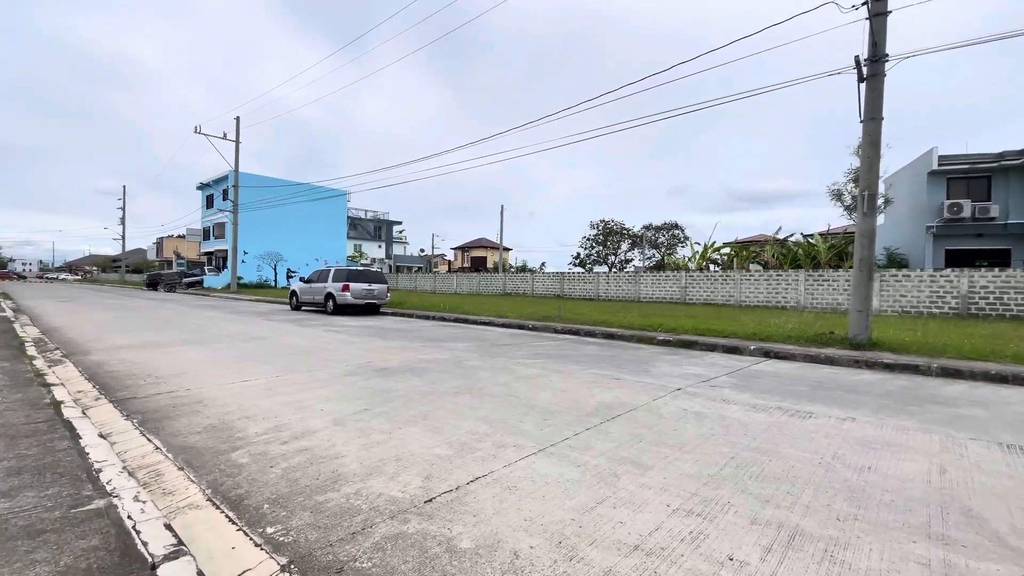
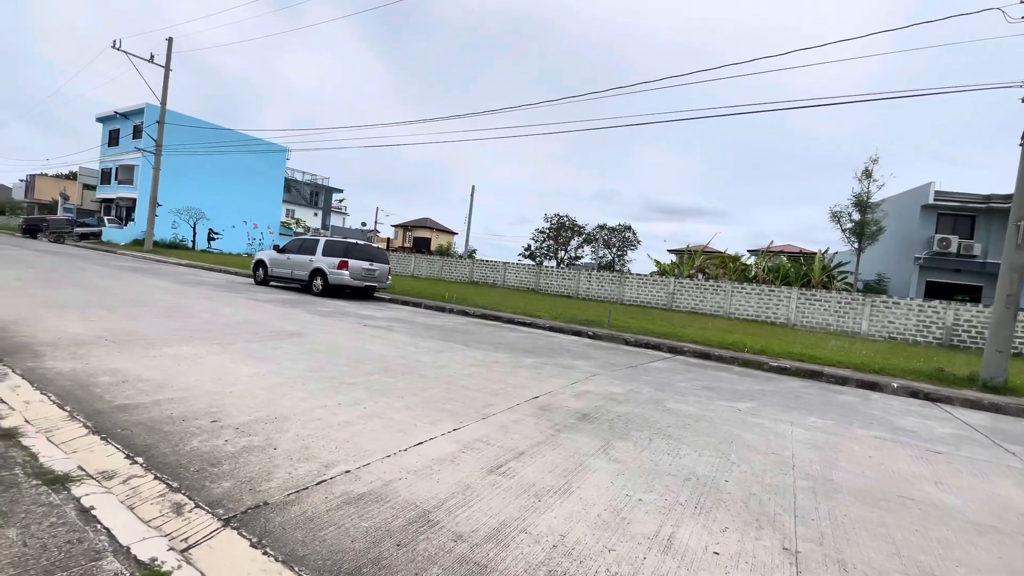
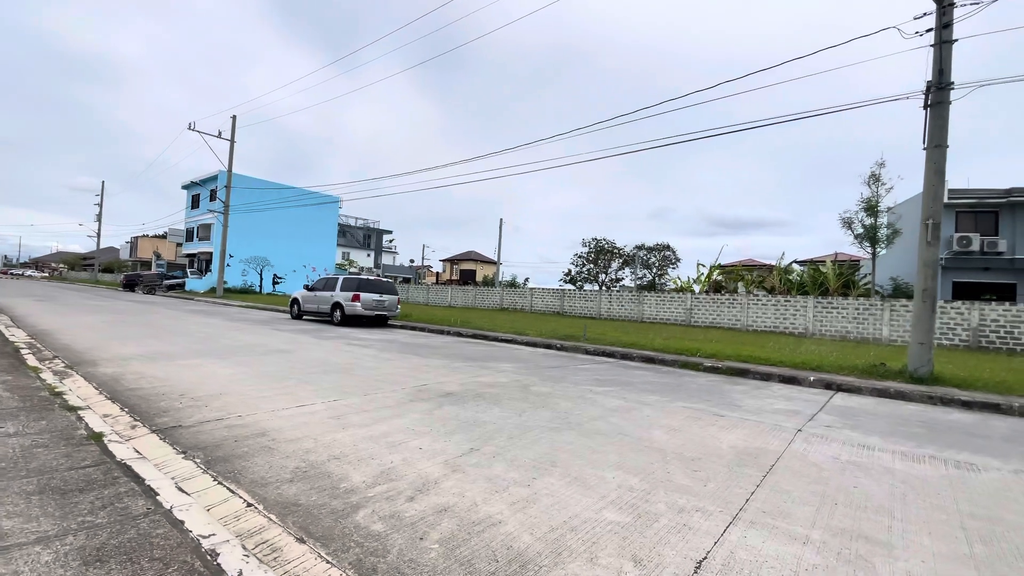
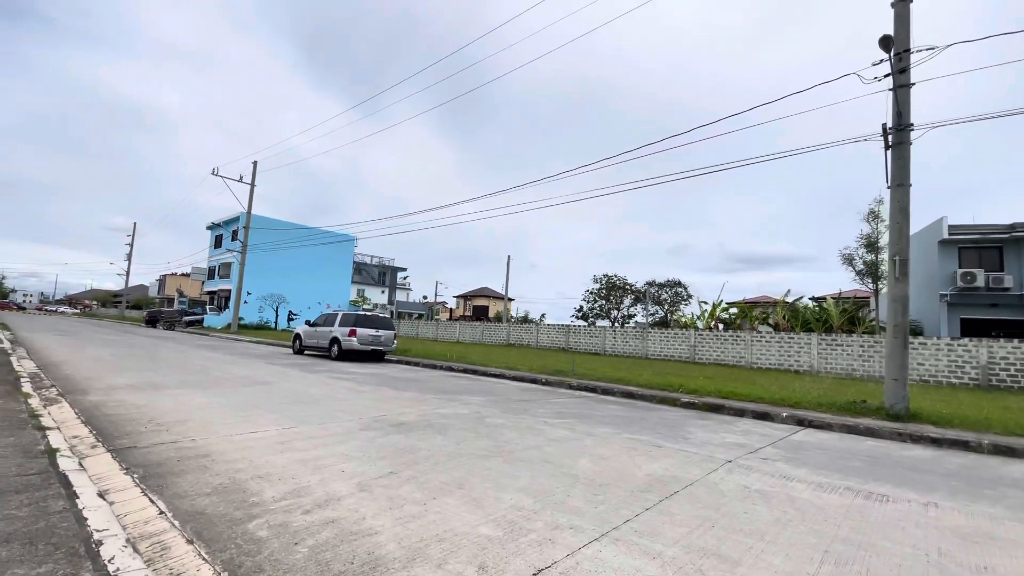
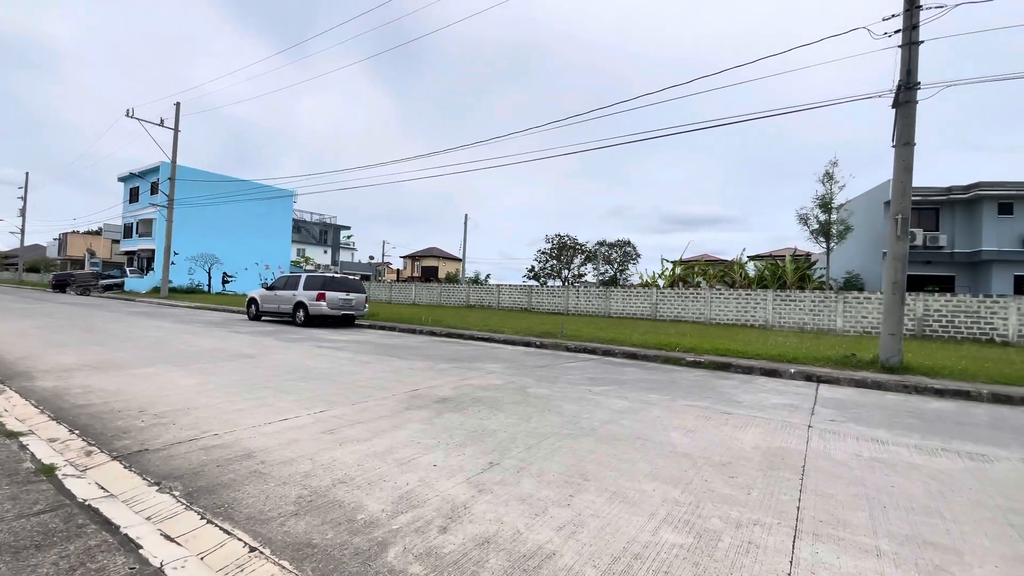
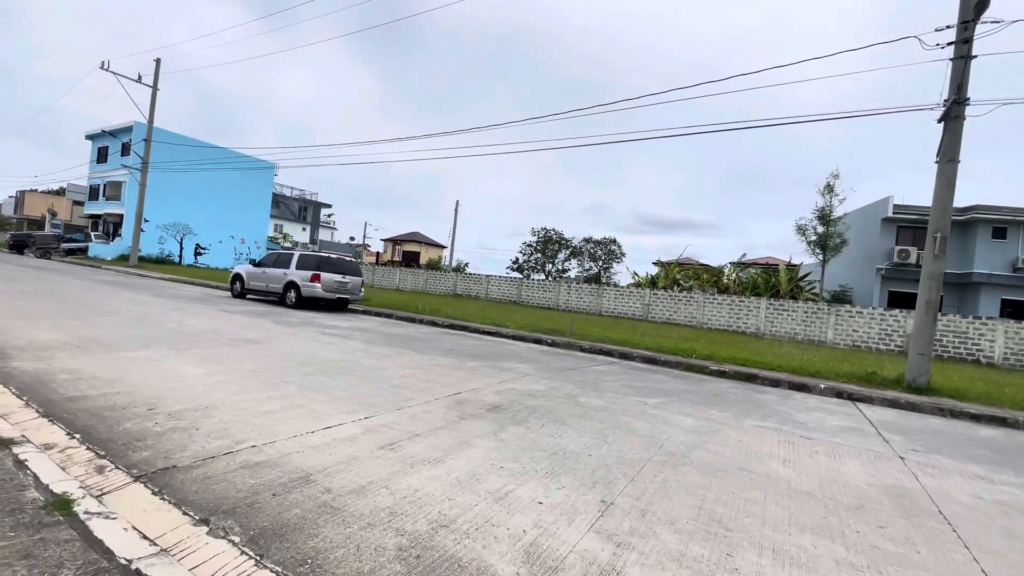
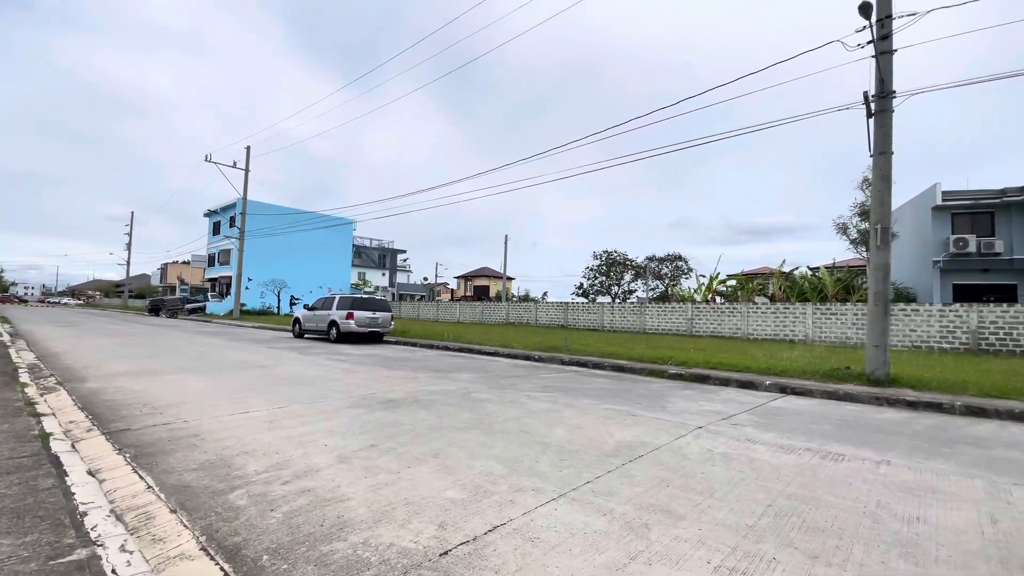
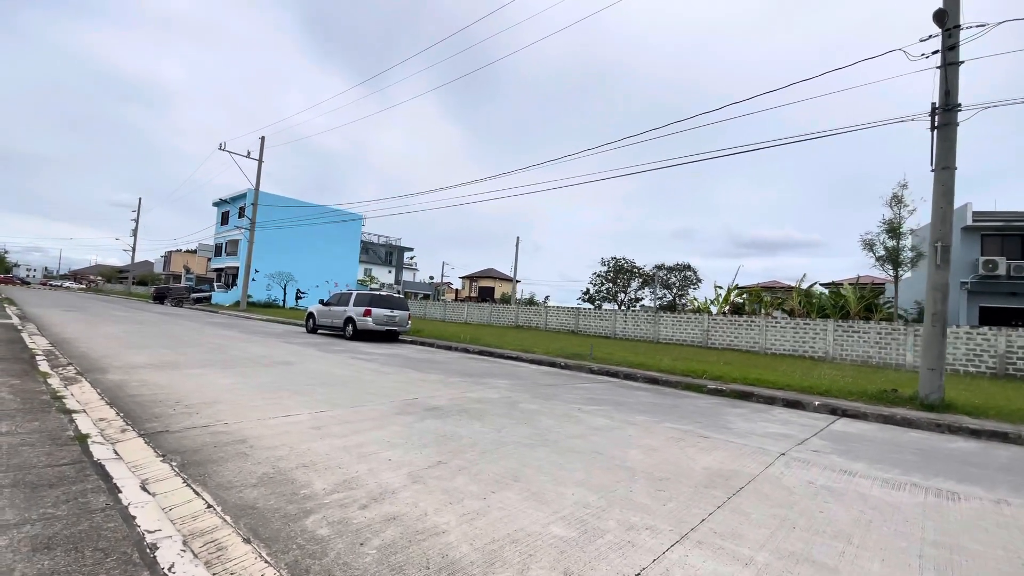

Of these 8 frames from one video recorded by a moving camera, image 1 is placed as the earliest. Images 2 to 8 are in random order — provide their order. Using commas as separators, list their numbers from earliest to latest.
7, 4, 8, 3, 5, 6, 2
